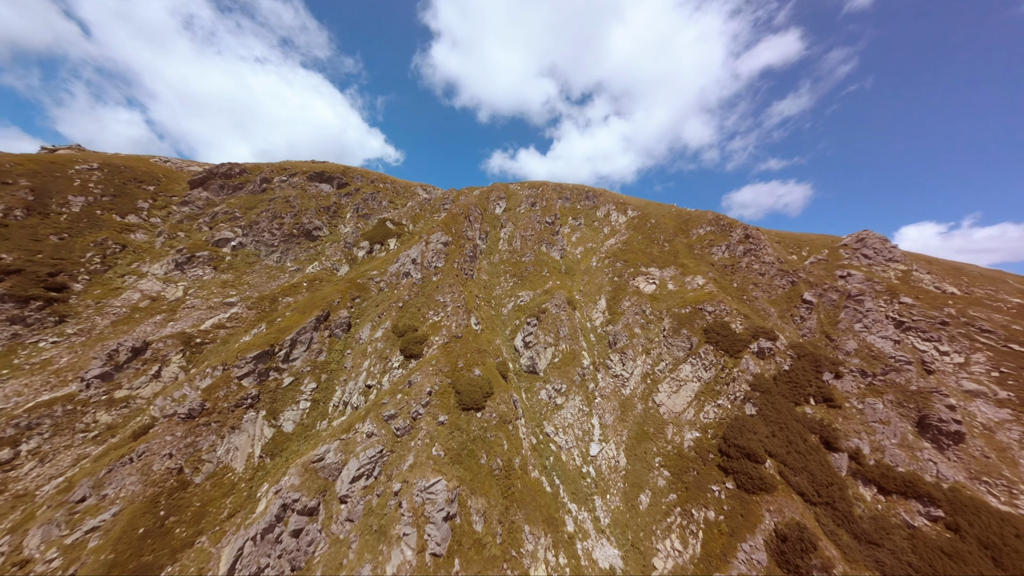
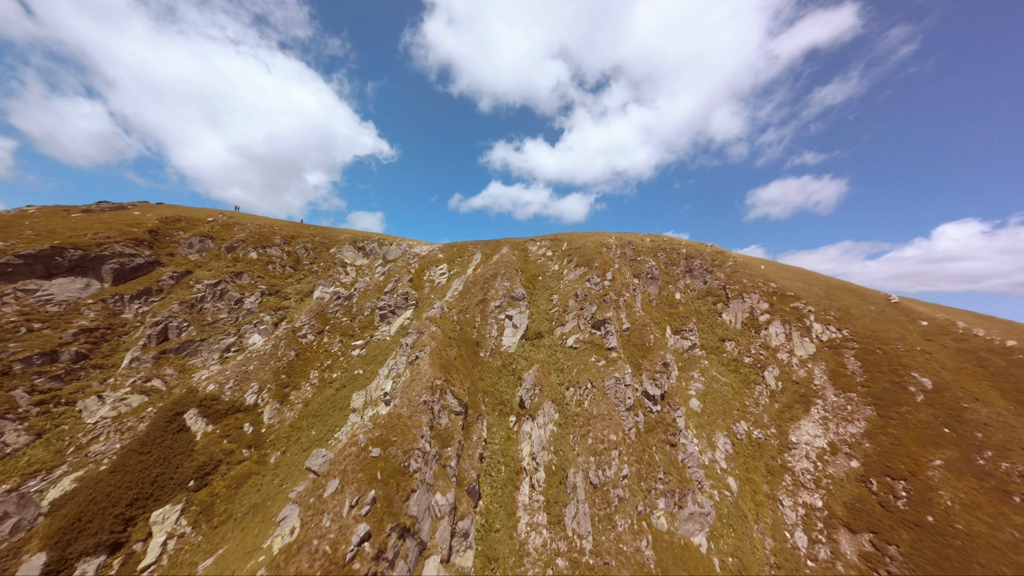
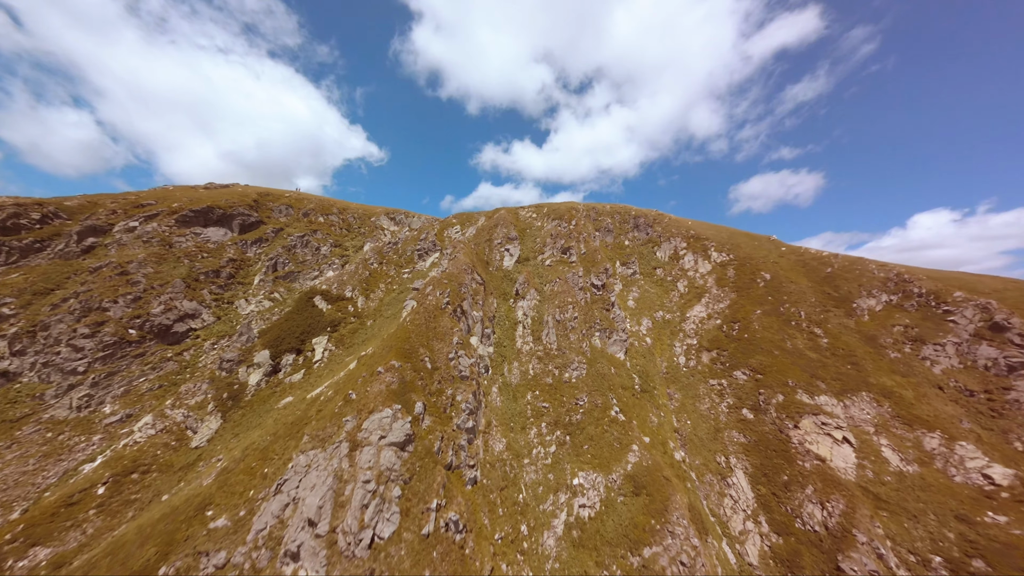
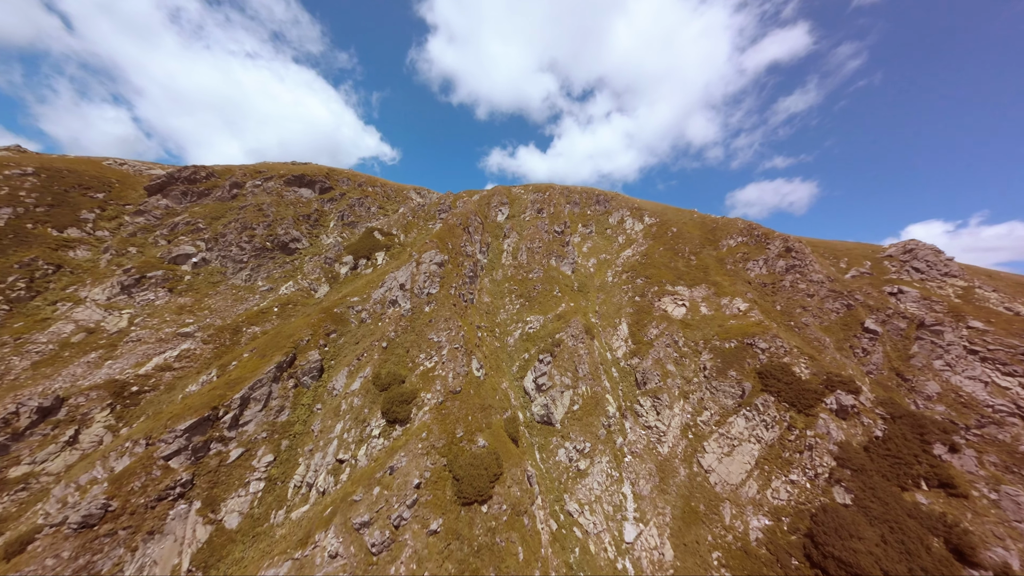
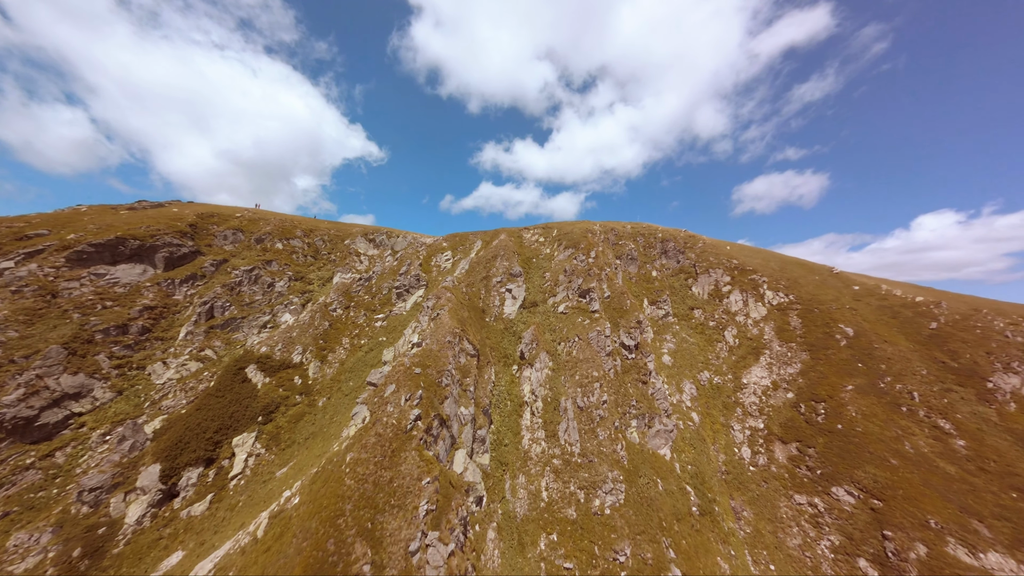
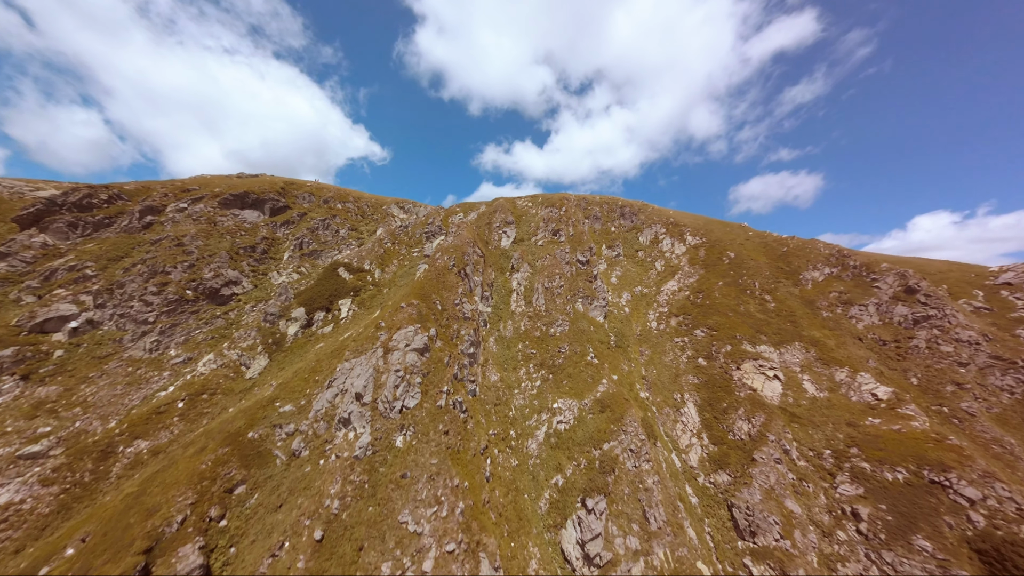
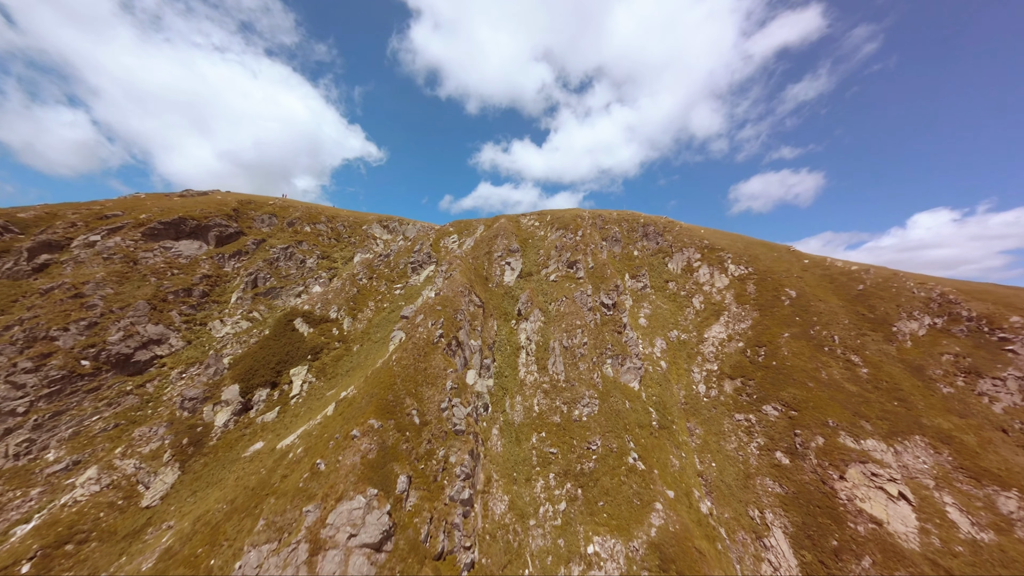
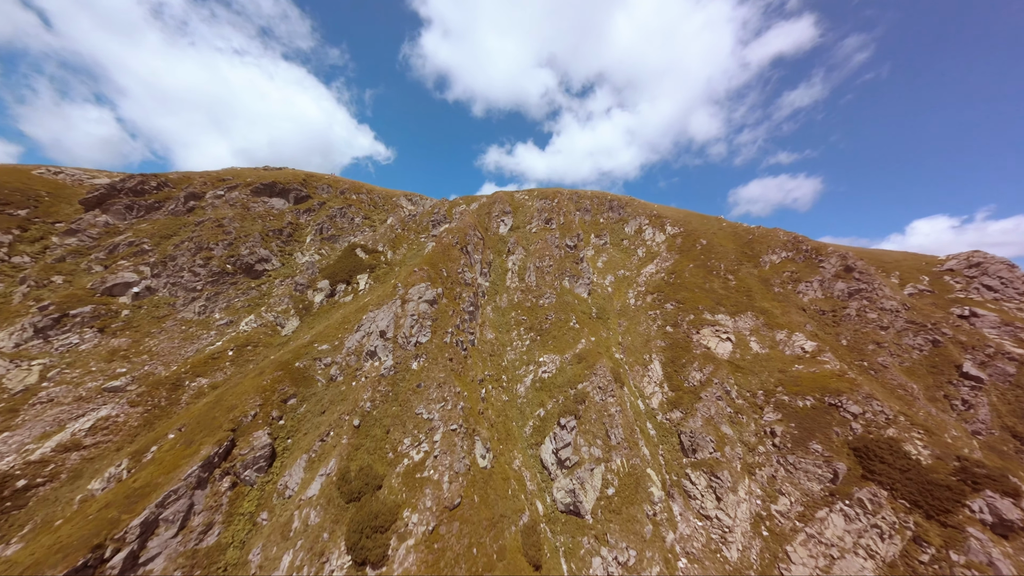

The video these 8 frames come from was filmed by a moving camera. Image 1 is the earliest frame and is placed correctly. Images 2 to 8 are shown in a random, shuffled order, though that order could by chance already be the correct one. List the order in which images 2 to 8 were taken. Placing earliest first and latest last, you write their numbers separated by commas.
4, 8, 6, 3, 7, 5, 2
